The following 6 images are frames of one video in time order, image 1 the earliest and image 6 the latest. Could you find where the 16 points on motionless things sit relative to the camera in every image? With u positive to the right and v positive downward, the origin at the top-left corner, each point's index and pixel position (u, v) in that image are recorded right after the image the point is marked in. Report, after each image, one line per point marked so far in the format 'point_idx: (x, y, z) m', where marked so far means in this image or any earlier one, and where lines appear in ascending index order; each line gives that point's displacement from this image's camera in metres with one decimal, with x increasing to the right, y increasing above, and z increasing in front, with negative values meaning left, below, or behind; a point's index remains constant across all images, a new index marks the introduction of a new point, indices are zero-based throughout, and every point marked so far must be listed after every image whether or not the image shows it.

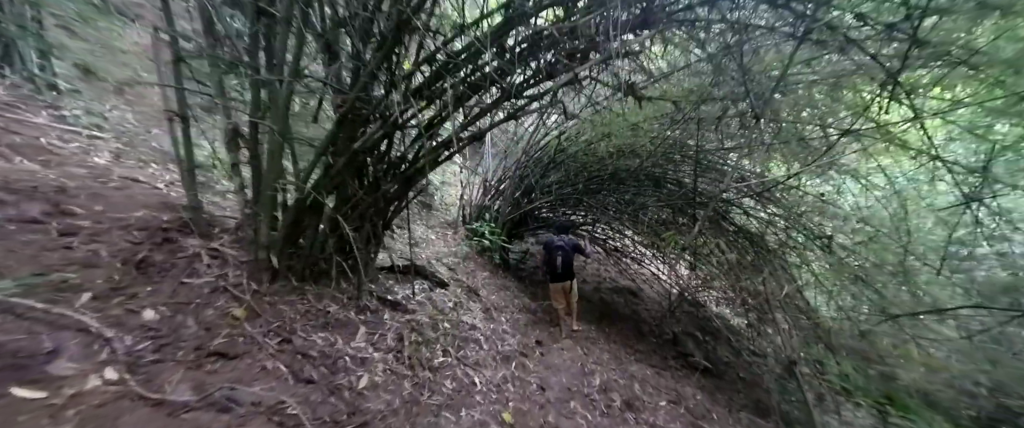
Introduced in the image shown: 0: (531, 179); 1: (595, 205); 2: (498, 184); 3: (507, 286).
0: (+0.2, +0.4, +4.4) m
1: (+1.0, +0.1, +4.1) m
2: (-0.3, +0.4, +4.6) m
3: (-0.1, -0.8, +3.7) m
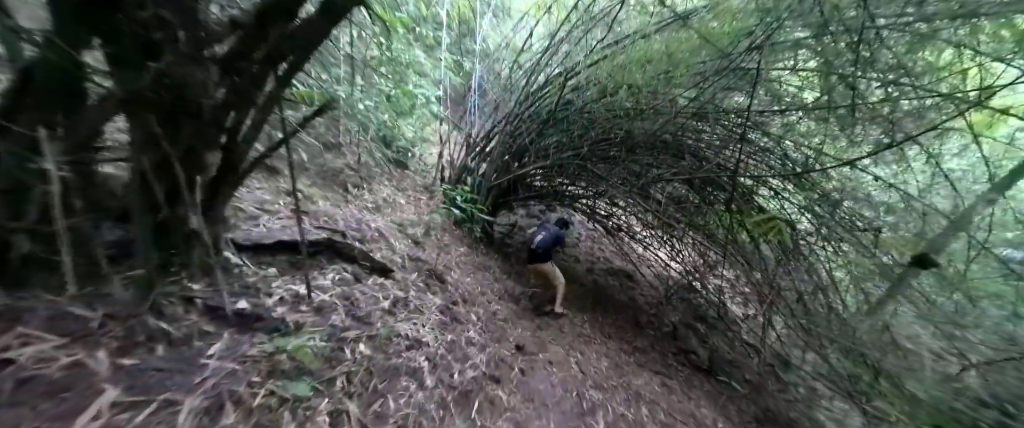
0: (+0.1, +0.8, +3.7) m
1: (+0.9, +0.4, +3.5) m
2: (-0.4, +0.8, +3.9) m
3: (-0.2, -0.5, +3.1) m
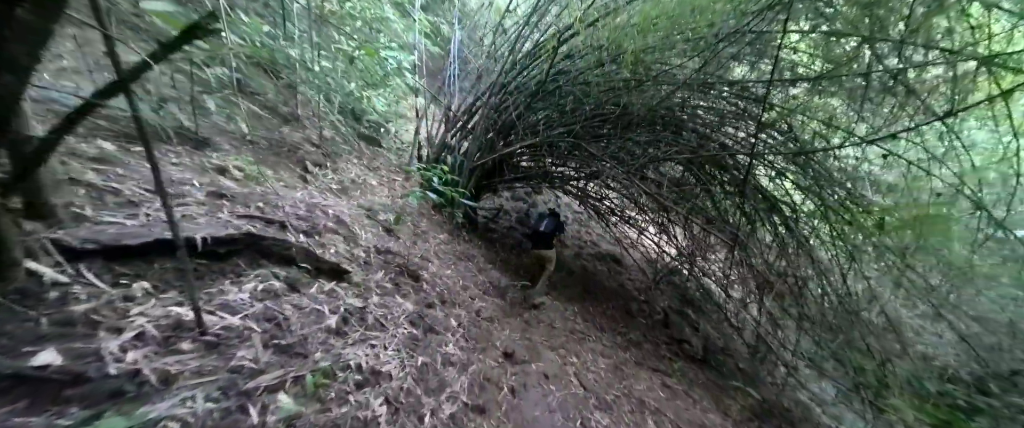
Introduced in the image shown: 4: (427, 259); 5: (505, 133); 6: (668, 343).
0: (0.0, +0.9, +3.3) m
1: (+0.7, +0.5, +3.2) m
2: (-0.5, +1.0, +3.5) m
3: (-0.4, -0.3, +2.8) m
4: (-0.6, -0.3, +2.3) m
5: (-0.1, +0.8, +3.4) m
6: (+1.5, -1.3, +3.4) m
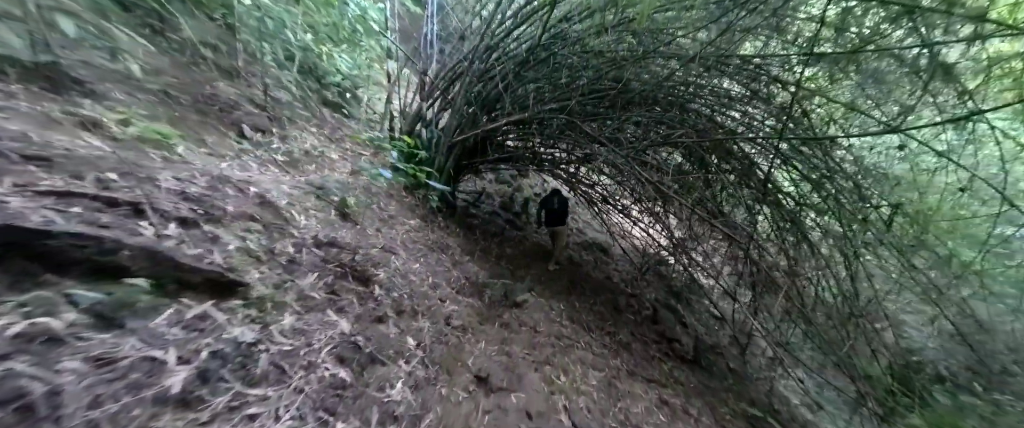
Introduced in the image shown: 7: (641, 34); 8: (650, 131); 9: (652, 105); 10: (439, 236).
0: (-0.1, +1.1, +2.9) m
1: (+0.6, +0.6, +2.9) m
2: (-0.7, +1.1, +3.1) m
3: (-0.5, -0.2, +2.5) m
4: (-0.7, -0.2, +1.9) m
5: (-0.2, +0.9, +3.0) m
6: (+1.3, -1.2, +3.2) m
7: (+0.9, +1.3, +2.5) m
8: (+1.1, +0.7, +2.8) m
9: (+1.1, +0.9, +2.7) m
10: (-0.5, -0.2, +2.6) m
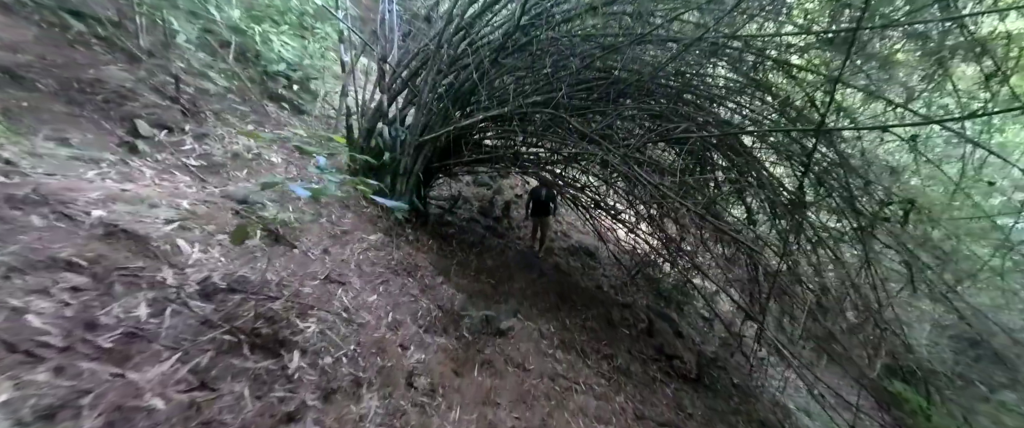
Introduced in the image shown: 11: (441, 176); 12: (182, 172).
0: (-0.3, +1.0, +2.5) m
1: (+0.5, +0.6, +2.5) m
2: (-0.8, +1.0, +2.7) m
3: (-0.6, -0.3, +2.1) m
4: (-0.8, -0.3, +1.5) m
5: (-0.4, +0.9, +2.6) m
6: (+1.2, -1.2, +2.9) m
7: (+0.8, +1.2, +2.2) m
8: (+1.0, +0.6, +2.5) m
9: (+0.9, +0.8, +2.4) m
10: (-0.7, -0.2, +2.2) m
11: (-0.6, +0.3, +3.2) m
12: (-1.5, +0.2, +1.6) m
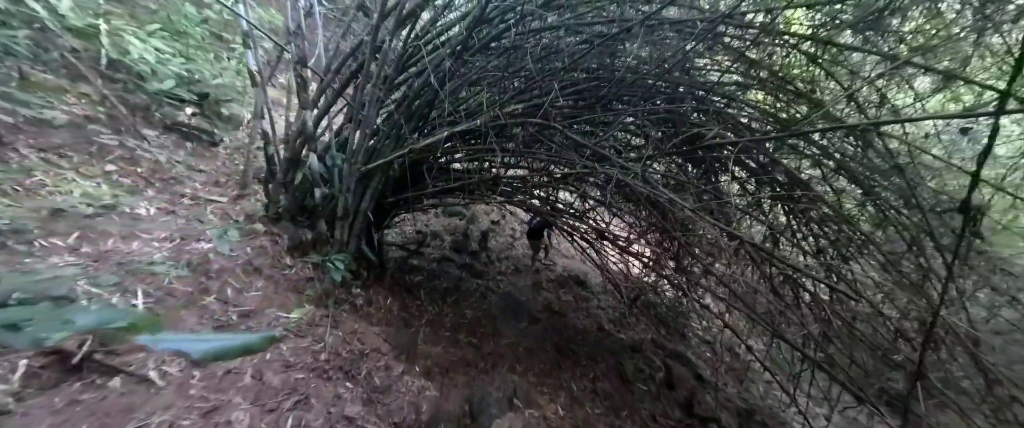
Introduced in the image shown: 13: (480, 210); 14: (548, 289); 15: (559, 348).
0: (-0.5, +0.7, +2.0) m
1: (+0.3, +0.4, +2.0) m
2: (-1.0, +0.7, +2.1) m
3: (-0.6, -0.5, +1.4) m
4: (-0.8, -0.5, +0.9) m
5: (-0.5, +0.6, +2.1) m
6: (+1.2, -1.4, +2.3) m
7: (+0.6, +1.1, +1.7) m
8: (+0.8, +0.4, +2.0) m
9: (+0.8, +0.6, +1.9) m
10: (-0.7, -0.5, +1.5) m
11: (-0.8, 0.0, +2.5) m
12: (-1.5, -0.1, +0.9) m
13: (-0.3, 0.0, +3.9) m
14: (+0.4, -0.7, +3.1) m
15: (+0.4, -1.0, +2.6) m
